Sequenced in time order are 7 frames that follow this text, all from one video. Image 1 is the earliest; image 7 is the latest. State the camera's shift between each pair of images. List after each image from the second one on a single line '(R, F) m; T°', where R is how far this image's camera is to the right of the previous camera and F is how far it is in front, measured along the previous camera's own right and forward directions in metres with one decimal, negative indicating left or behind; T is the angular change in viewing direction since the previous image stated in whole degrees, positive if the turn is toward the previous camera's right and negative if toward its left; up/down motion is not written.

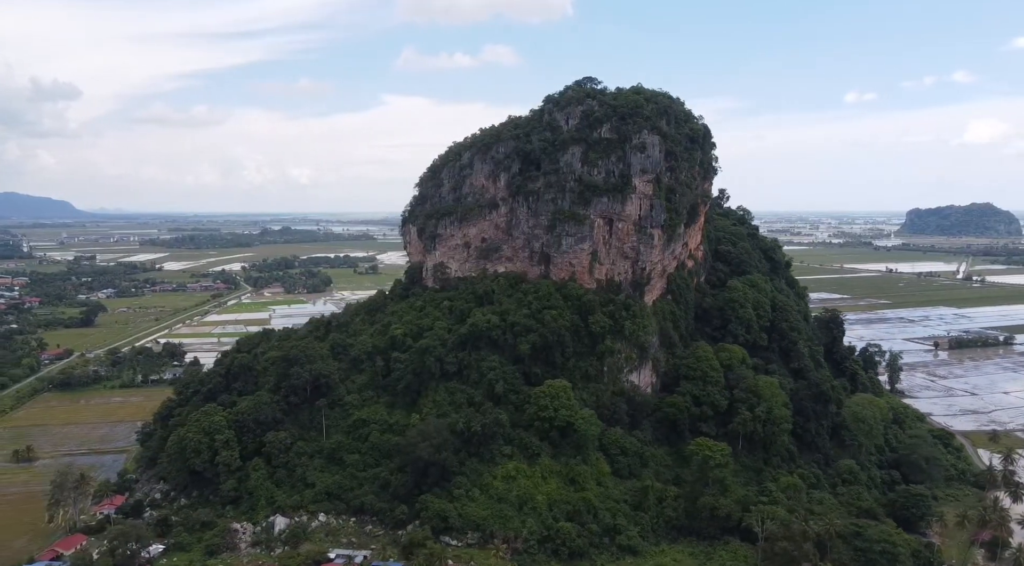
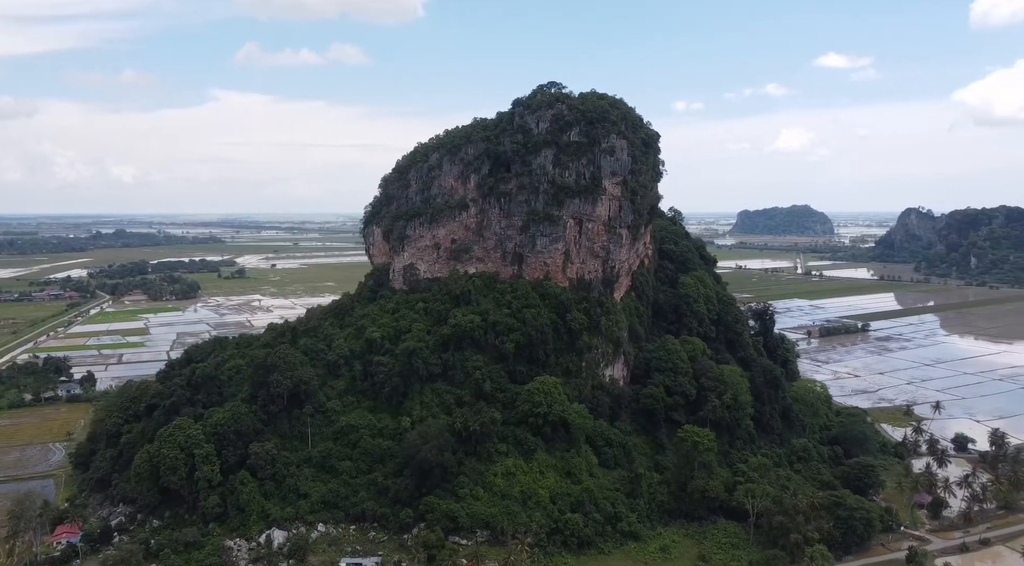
(-5.5, 0.0) m; +11°
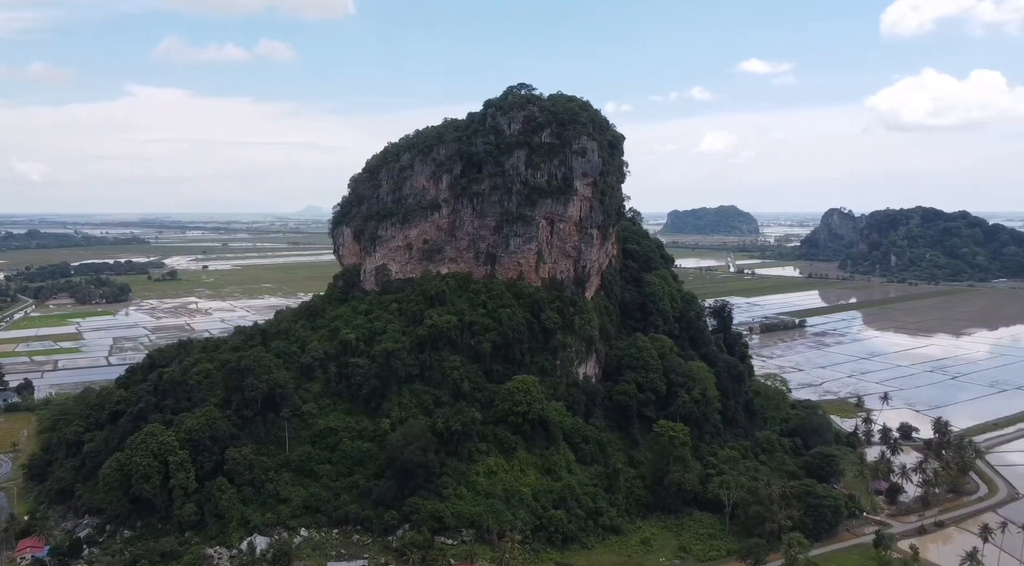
(-1.8, -0.2) m; +5°
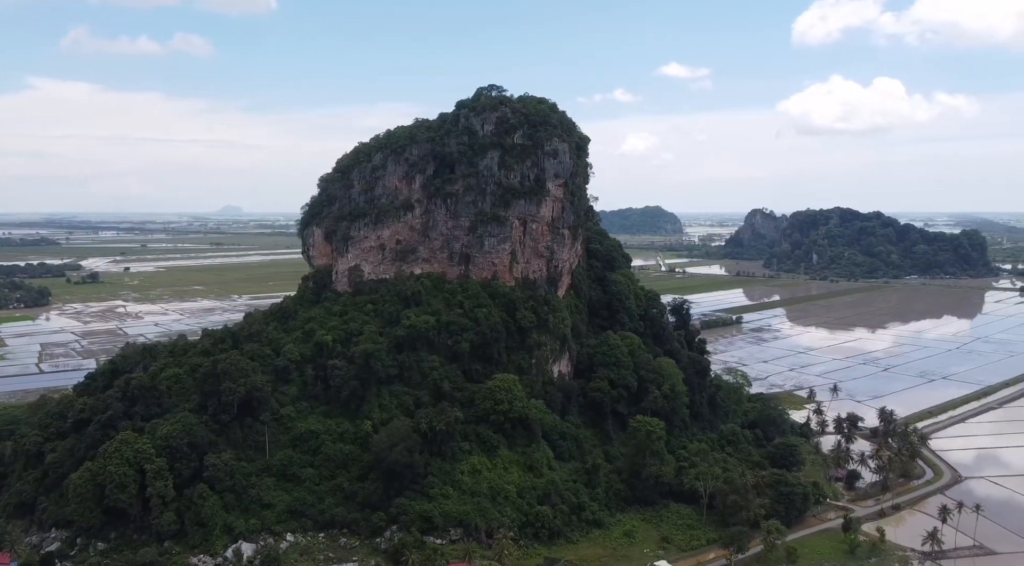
(-2.1, -0.2) m; +5°
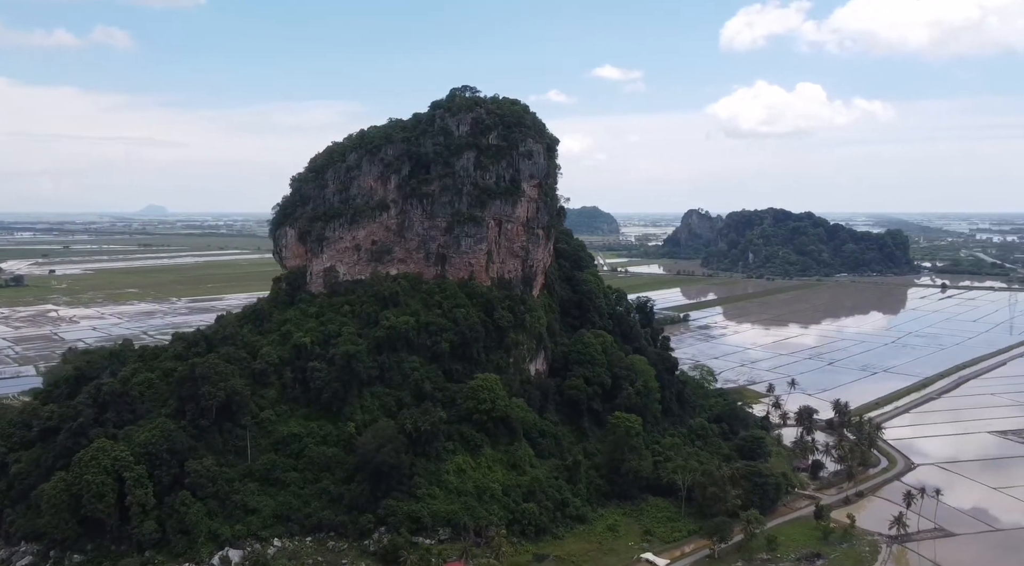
(-1.8, -0.2) m; +5°
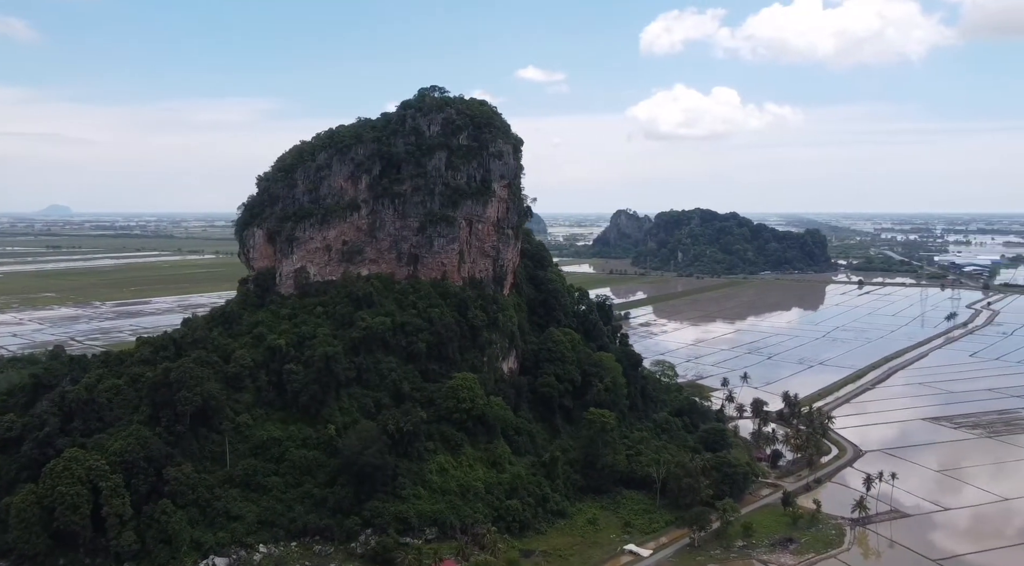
(-2.1, -0.2) m; +5°
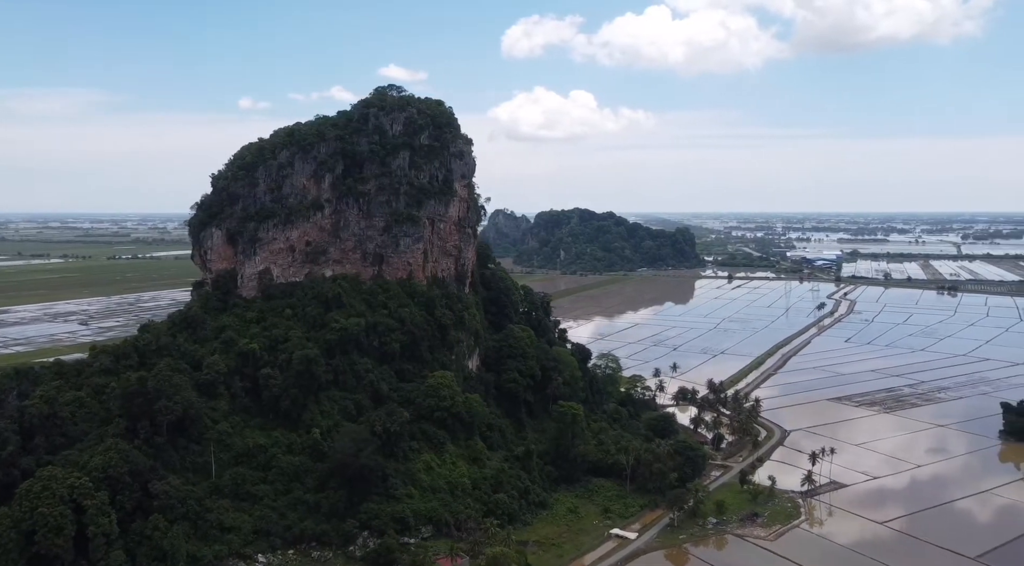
(-4.5, -0.3) m; +10°
